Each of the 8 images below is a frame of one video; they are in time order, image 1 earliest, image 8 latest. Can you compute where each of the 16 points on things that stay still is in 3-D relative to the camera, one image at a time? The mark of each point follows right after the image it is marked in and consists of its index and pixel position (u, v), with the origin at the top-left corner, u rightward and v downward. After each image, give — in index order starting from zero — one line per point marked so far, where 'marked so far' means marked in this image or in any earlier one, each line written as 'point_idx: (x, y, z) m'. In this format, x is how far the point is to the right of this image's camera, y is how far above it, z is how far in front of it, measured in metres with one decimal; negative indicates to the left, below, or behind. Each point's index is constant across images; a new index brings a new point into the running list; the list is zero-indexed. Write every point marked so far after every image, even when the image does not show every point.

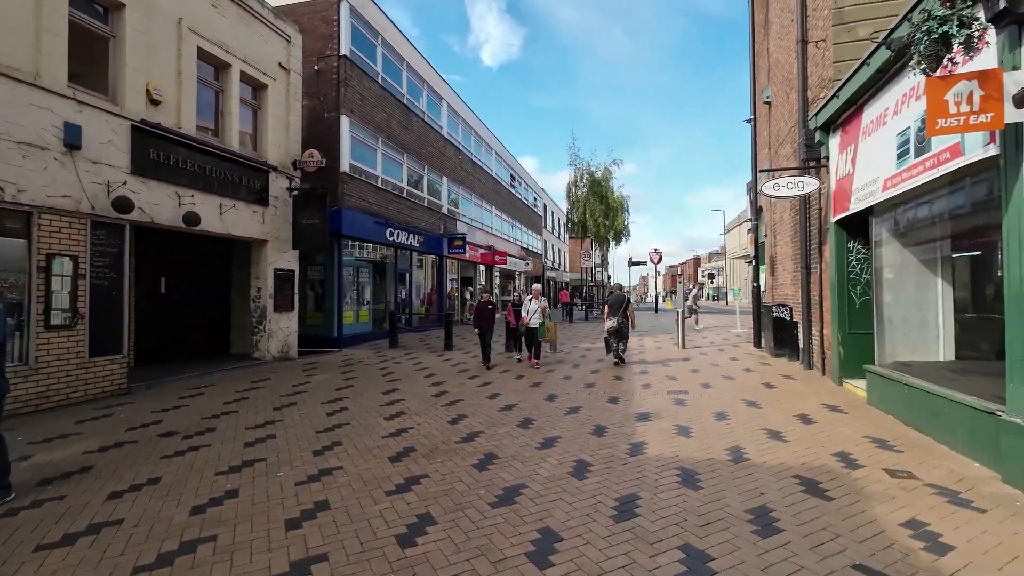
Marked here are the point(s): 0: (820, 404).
0: (+4.4, -1.6, +6.9) m
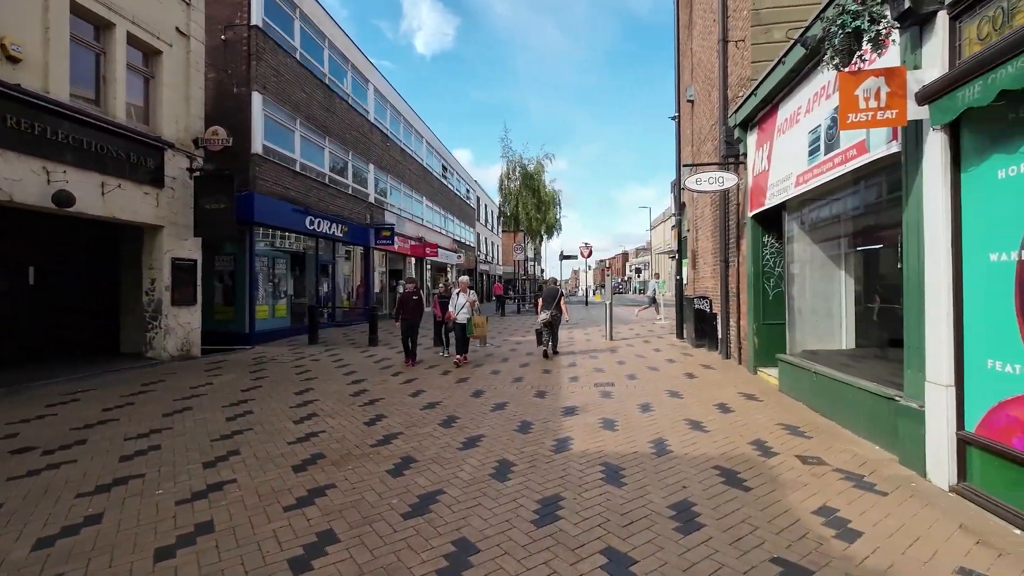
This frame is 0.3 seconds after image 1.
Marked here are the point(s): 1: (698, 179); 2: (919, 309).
0: (+3.3, -1.5, +7.1) m
1: (+3.3, +1.9, +8.5) m
2: (+3.5, -0.2, +4.1) m
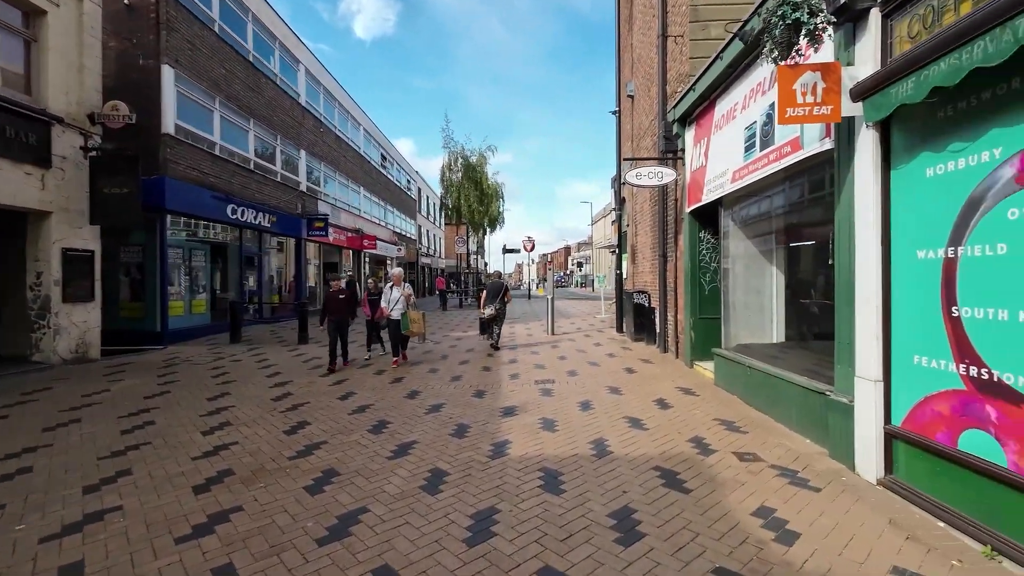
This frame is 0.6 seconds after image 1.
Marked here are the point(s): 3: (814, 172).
0: (+2.4, -1.5, +7.2) m
1: (+2.2, +2.0, +8.5) m
2: (+2.9, -0.1, +4.2) m
3: (+3.3, +1.3, +5.3) m
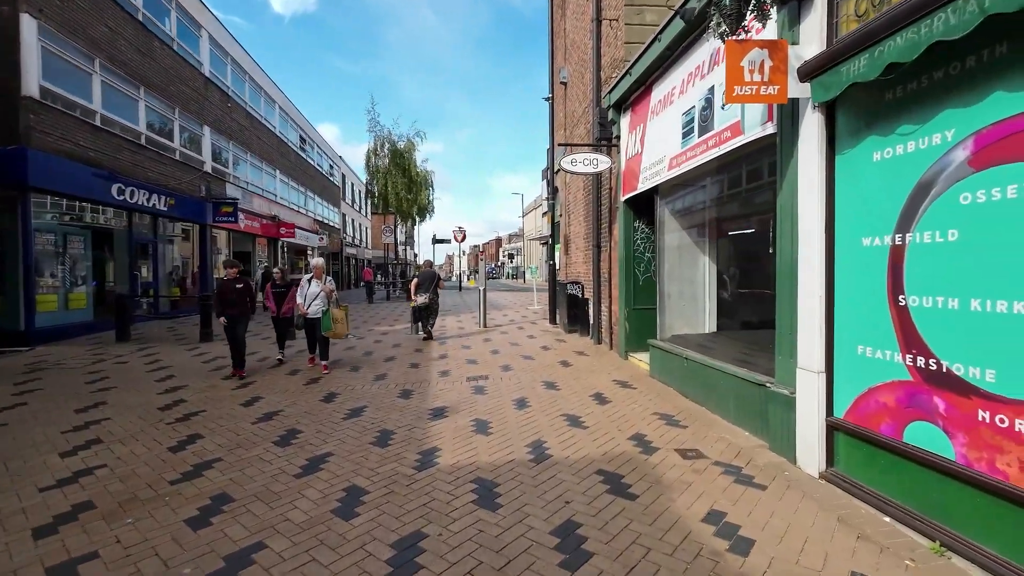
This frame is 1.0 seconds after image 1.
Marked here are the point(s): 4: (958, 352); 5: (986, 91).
0: (+1.4, -1.3, +7.0) m
1: (+1.0, +2.2, +8.2) m
2: (+2.3, -0.1, +4.1) m
3: (+2.6, +1.4, +5.2) m
4: (+2.5, -0.4, +2.8) m
5: (+2.6, +1.1, +2.6) m
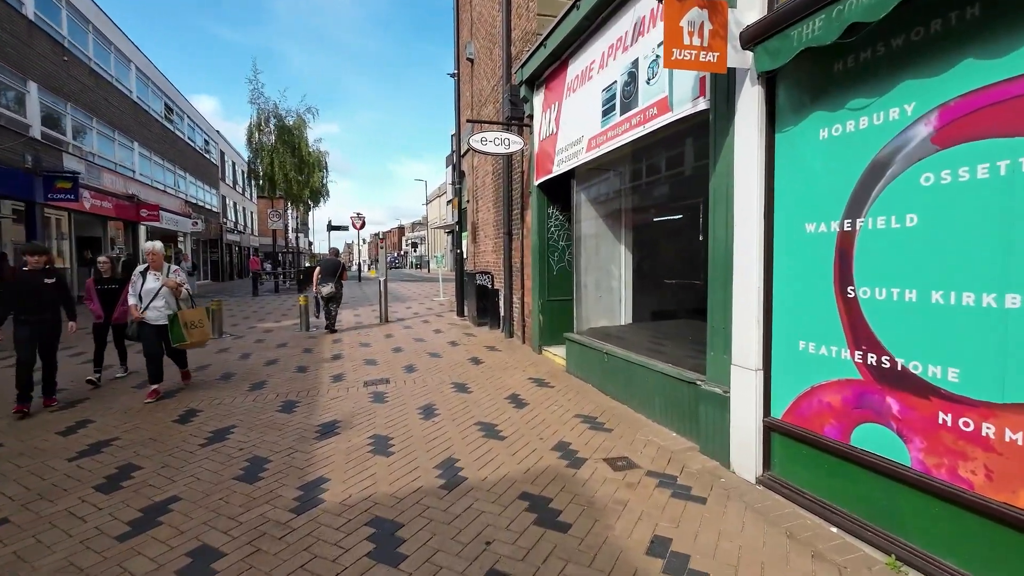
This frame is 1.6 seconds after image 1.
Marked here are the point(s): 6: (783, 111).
0: (+0.2, -1.2, +6.5) m
1: (-0.4, +2.3, +7.5) m
2: (+1.6, 0.0, +3.8) m
3: (+1.6, +1.5, +4.9) m
4: (+2.1, -0.3, +2.5) m
5: (+2.2, +1.1, +2.4) m
6: (+1.8, +1.2, +3.3) m
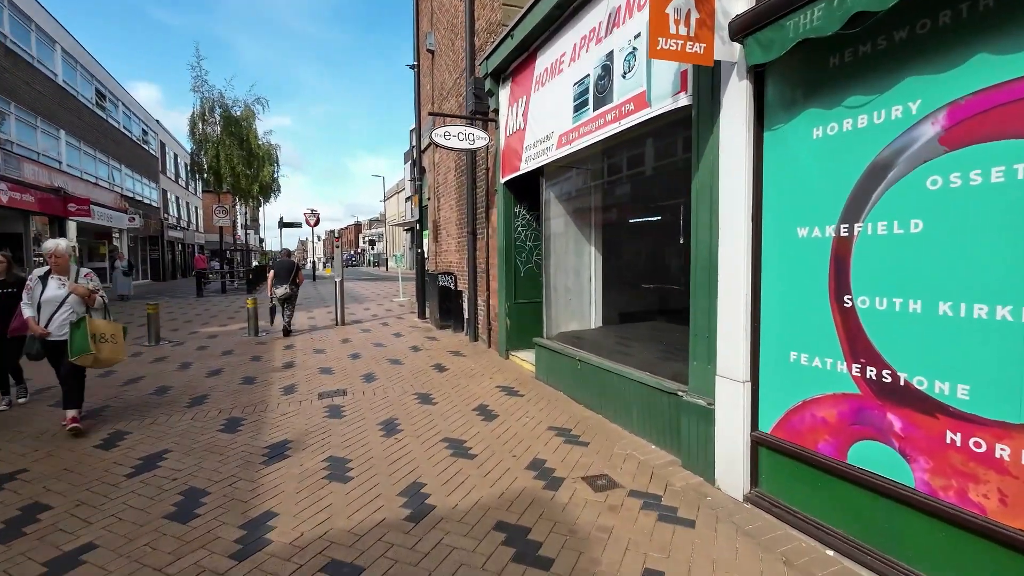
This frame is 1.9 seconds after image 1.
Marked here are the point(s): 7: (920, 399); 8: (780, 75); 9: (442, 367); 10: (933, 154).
0: (-0.2, -1.2, +6.1) m
1: (-1.0, +2.3, +7.1) m
2: (+1.4, 0.0, +3.6) m
3: (+1.3, +1.4, +4.7) m
4: (+2.0, -0.4, +2.4) m
5: (+2.1, +1.1, +2.2) m
6: (+1.7, +1.2, +3.1) m
7: (+2.0, -0.5, +2.4) m
8: (+1.7, +1.3, +3.0) m
9: (-1.0, -1.2, +7.1) m
10: (+2.0, +0.6, +2.3) m
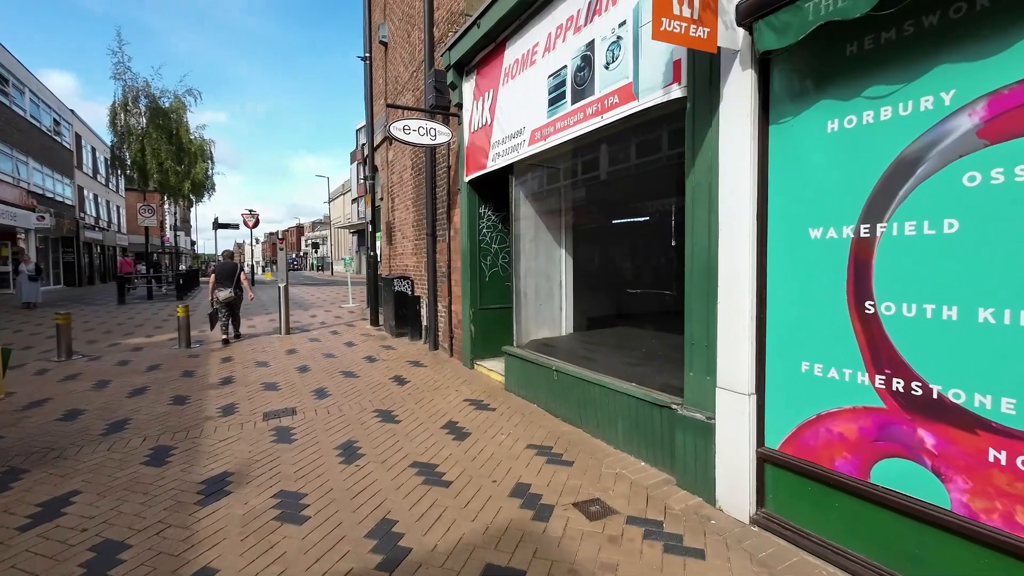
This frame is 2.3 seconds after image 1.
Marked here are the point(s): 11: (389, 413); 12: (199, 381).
0: (-0.6, -1.3, +5.7) m
1: (-1.4, +2.2, +6.6) m
2: (+1.3, -0.1, +3.3) m
3: (+1.1, +1.4, +4.5) m
4: (+2.0, -0.4, +2.2) m
5: (+2.1, +1.0, +2.1) m
6: (+1.6, +1.1, +2.9) m
7: (+2.0, -0.6, +2.2) m
8: (+1.6, +1.3, +2.8) m
9: (-1.5, -1.2, +6.6) m
10: (+2.0, +0.6, +2.1) m
11: (-1.3, -1.3, +5.3) m
12: (-4.3, -1.3, +6.8) m
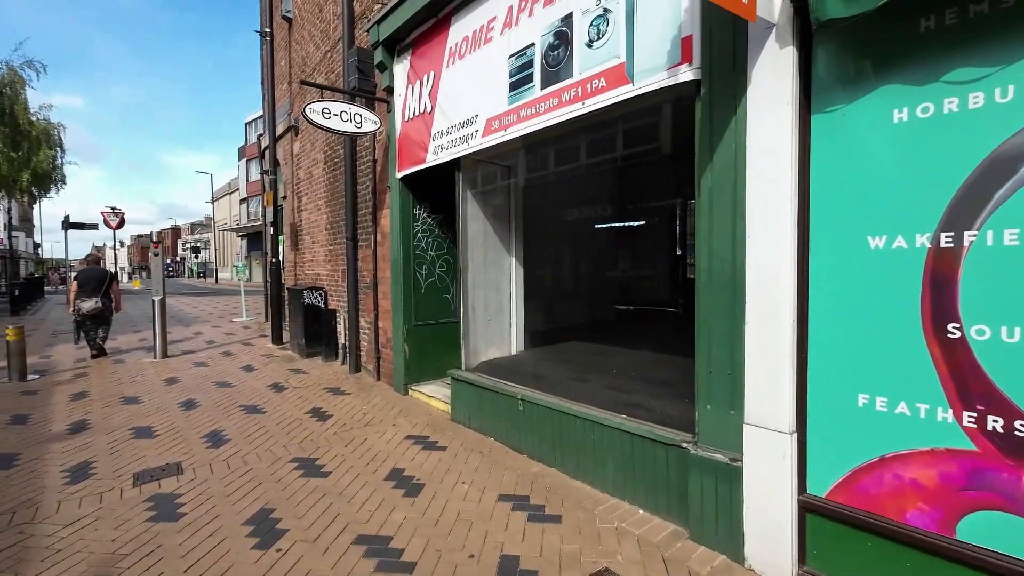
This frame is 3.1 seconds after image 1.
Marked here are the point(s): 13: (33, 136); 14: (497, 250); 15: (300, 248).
0: (-1.1, -1.4, +4.8) m
1: (-2.1, +2.0, +5.5) m
2: (+1.2, -0.2, +2.8) m
3: (+0.8, +1.3, +3.9) m
4: (+2.1, -0.5, +1.8) m
5: (+2.2, +1.0, +1.7) m
6: (+1.6, +1.0, +2.5) m
7: (+2.1, -0.6, +1.8) m
8: (+1.6, +1.2, +2.4) m
9: (-2.1, -1.4, +5.5) m
10: (+2.1, +0.5, +1.8) m
11: (-1.7, -1.5, +4.2) m
12: (-5.0, -1.5, +5.1) m
13: (-18.6, +5.9, +18.9) m
14: (-0.2, +0.4, +5.6) m
15: (-4.1, +0.8, +9.4) m
